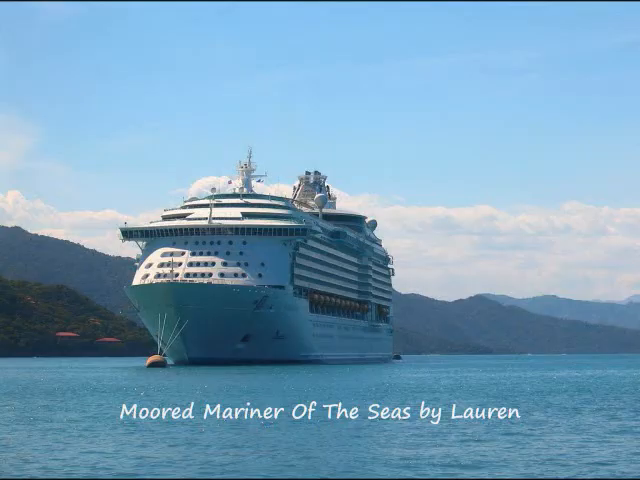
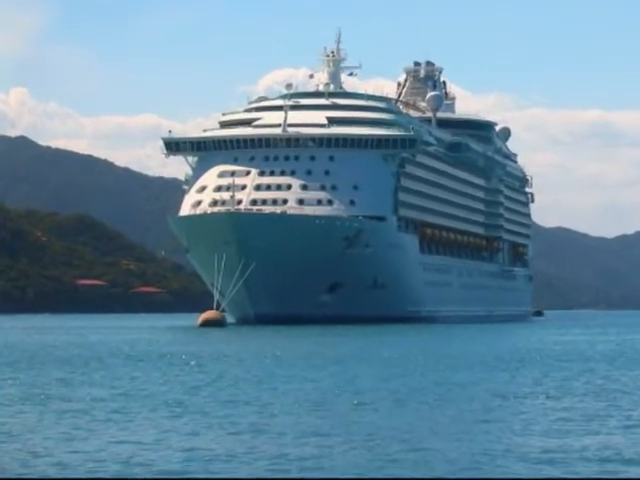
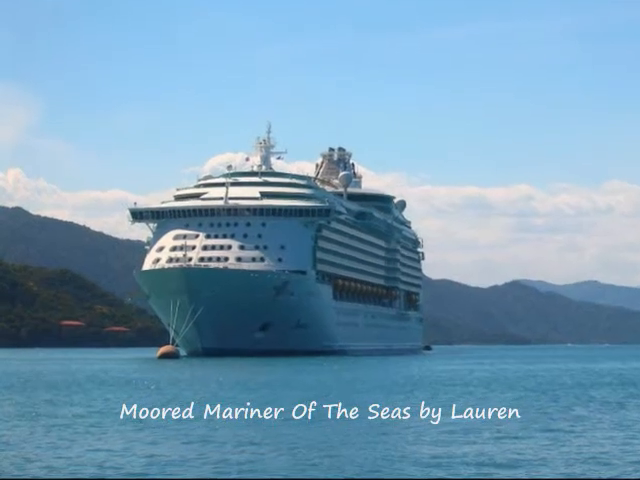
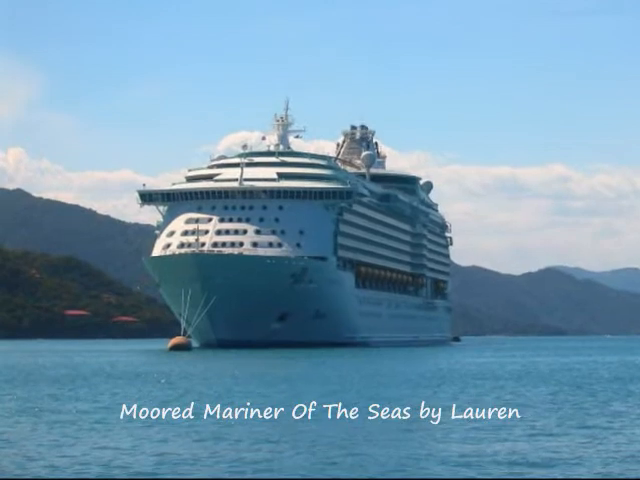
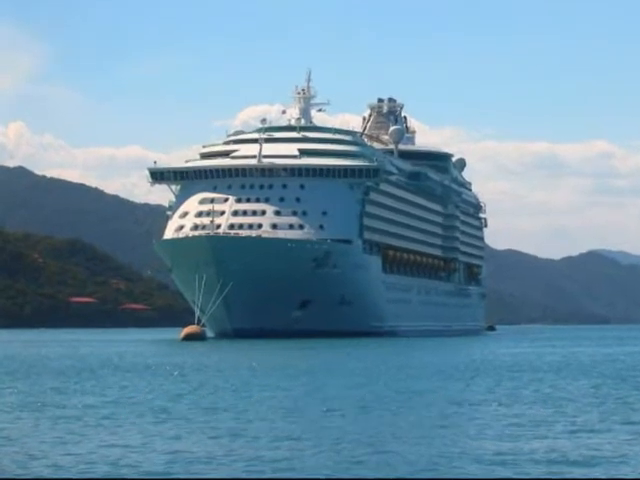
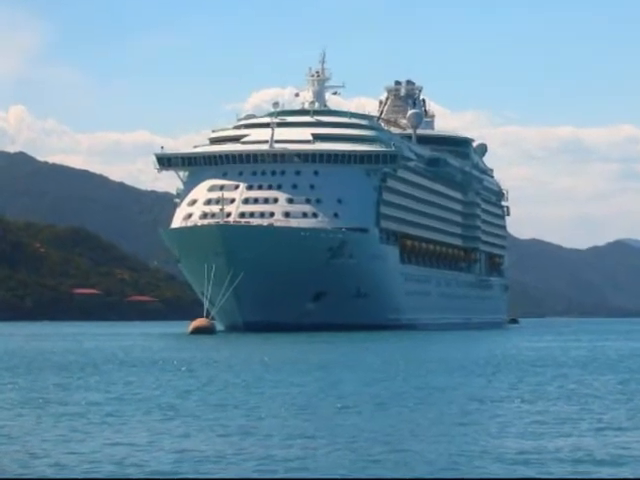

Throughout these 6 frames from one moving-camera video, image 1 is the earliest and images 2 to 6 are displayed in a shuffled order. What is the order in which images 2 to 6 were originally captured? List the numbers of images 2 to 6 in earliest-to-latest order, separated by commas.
3, 4, 5, 6, 2
